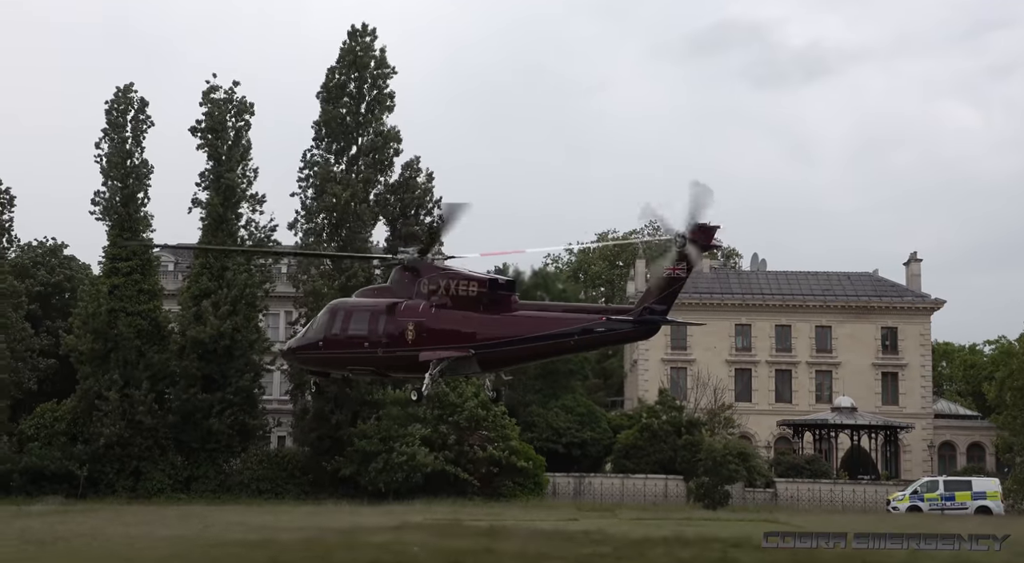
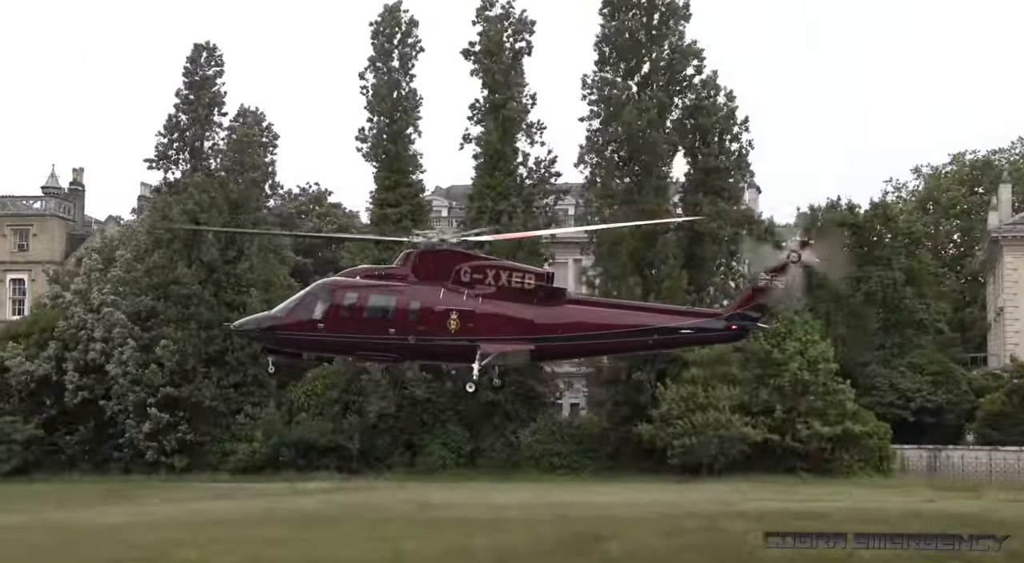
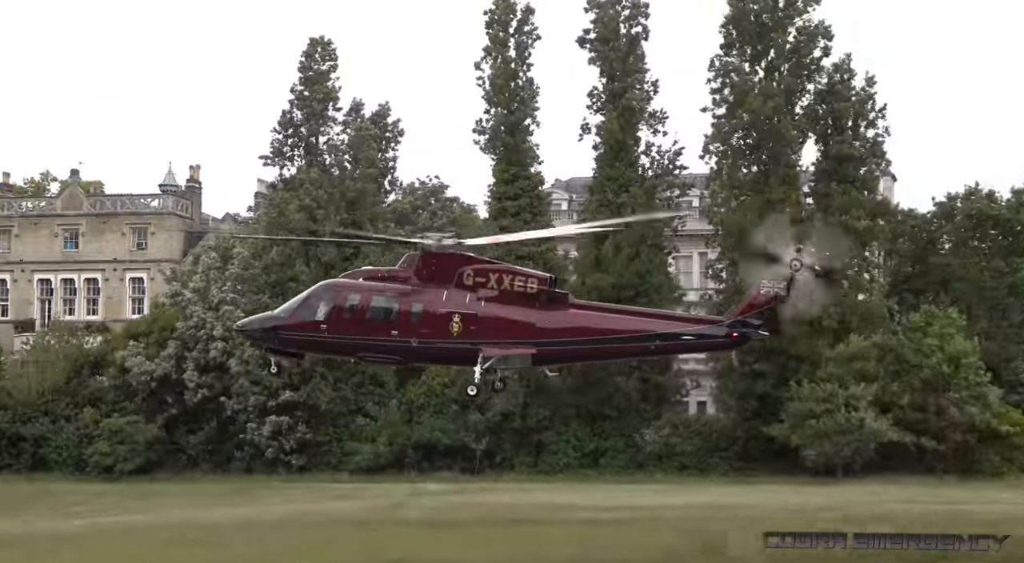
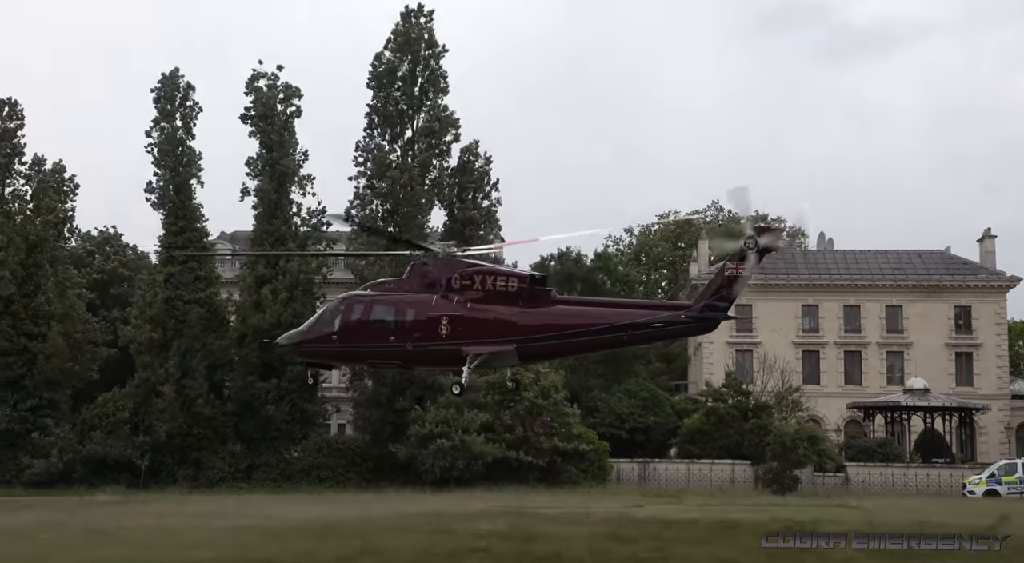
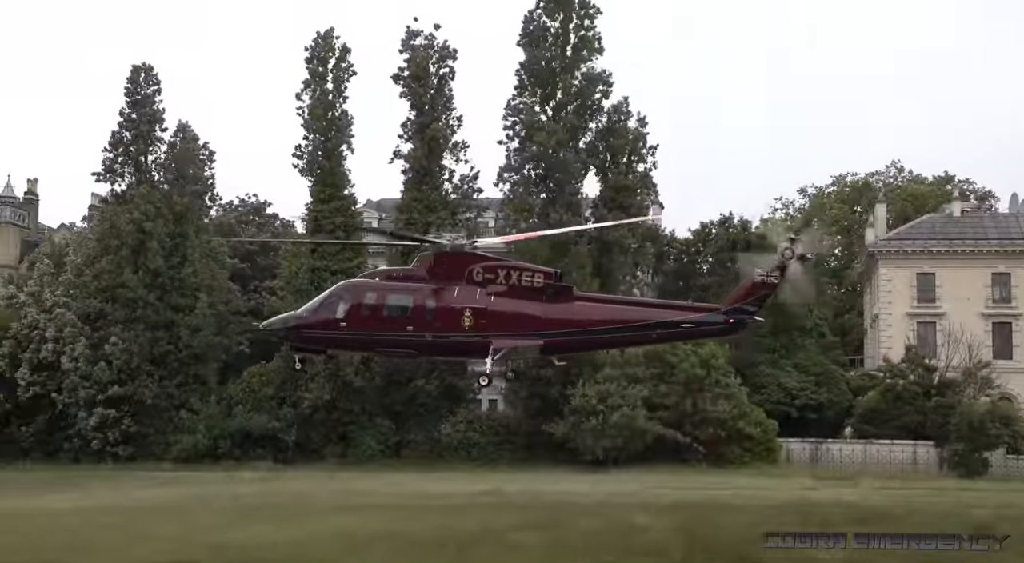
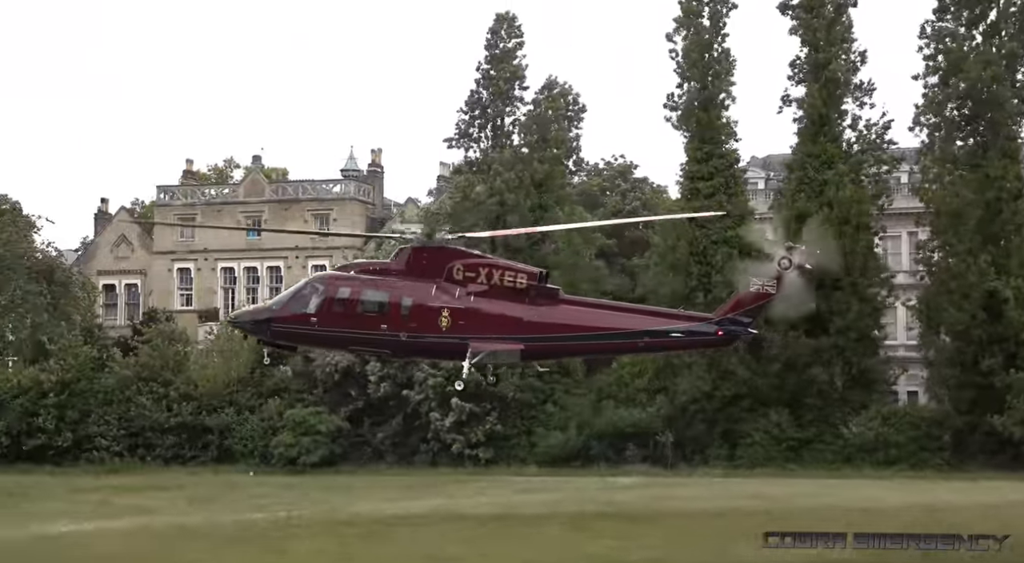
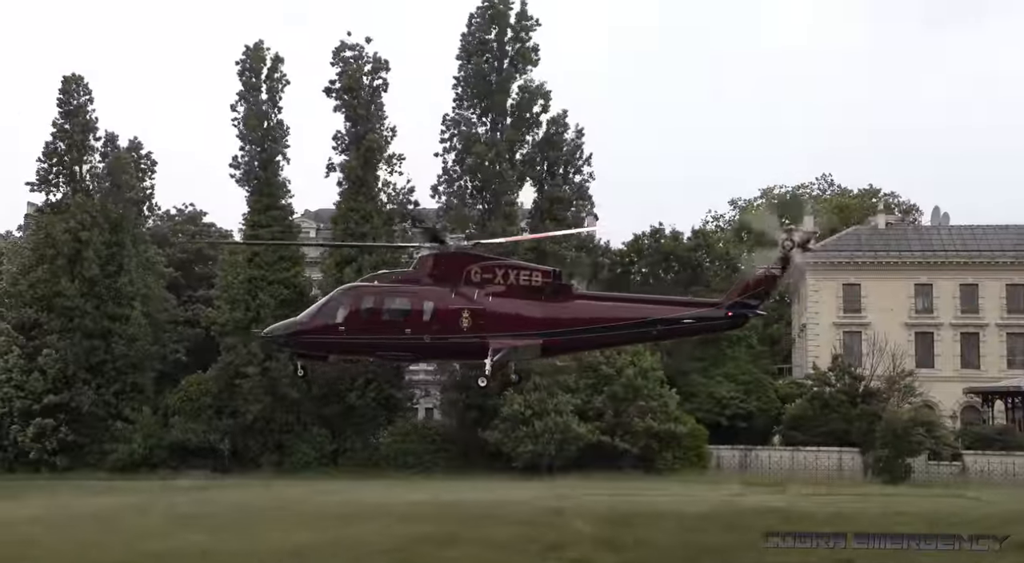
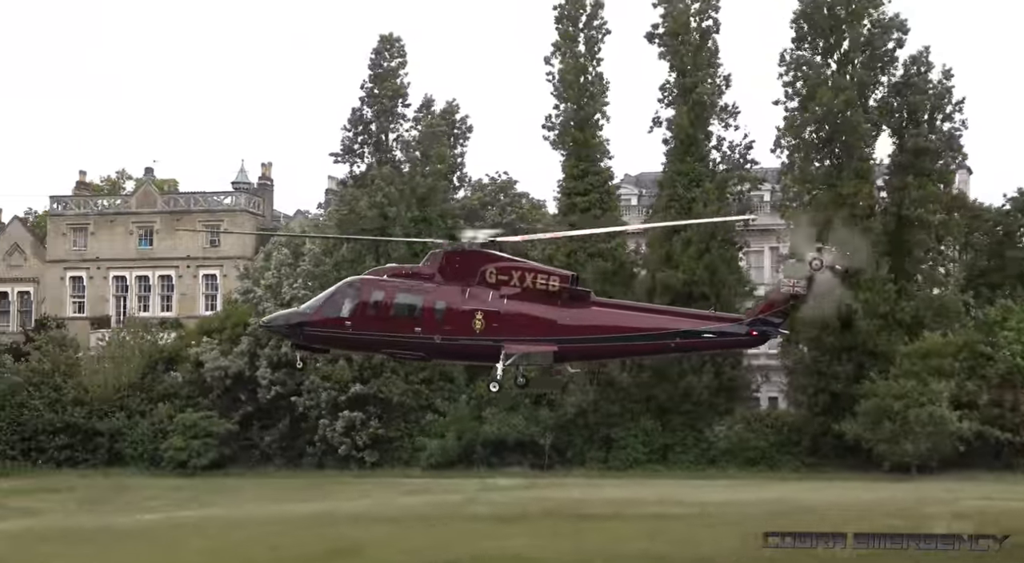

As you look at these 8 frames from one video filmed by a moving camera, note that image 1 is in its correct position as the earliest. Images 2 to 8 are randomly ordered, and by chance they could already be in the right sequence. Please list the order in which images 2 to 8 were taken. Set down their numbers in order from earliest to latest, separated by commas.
4, 7, 5, 2, 3, 8, 6
